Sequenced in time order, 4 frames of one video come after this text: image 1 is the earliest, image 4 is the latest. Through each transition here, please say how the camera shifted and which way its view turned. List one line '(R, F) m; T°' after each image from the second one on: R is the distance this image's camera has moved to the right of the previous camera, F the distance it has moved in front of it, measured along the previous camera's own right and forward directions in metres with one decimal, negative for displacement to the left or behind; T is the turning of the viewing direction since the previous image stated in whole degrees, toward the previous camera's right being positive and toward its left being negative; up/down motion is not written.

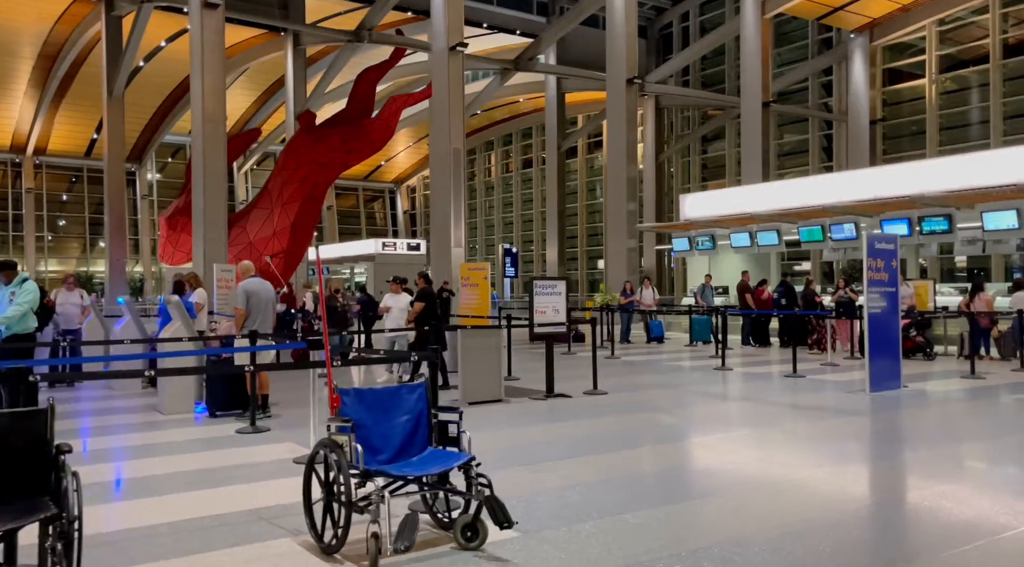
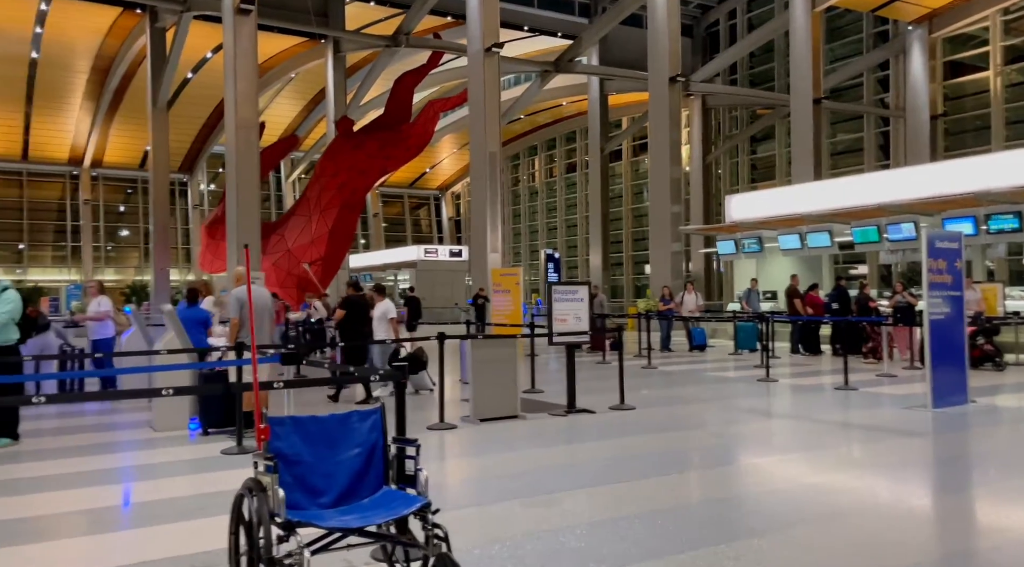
(+0.3, +0.7) m; -4°
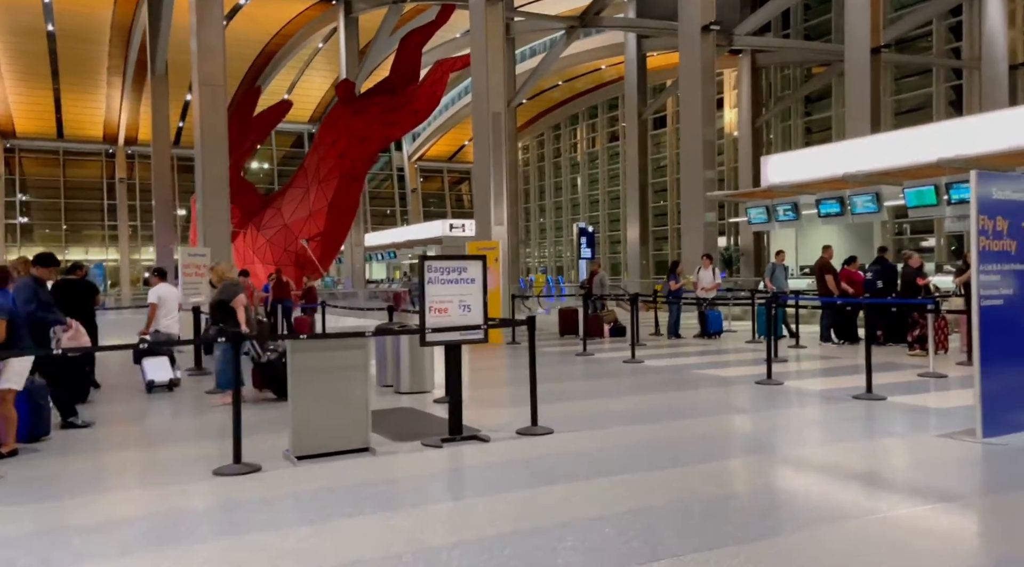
(+1.4, +2.3) m; -4°
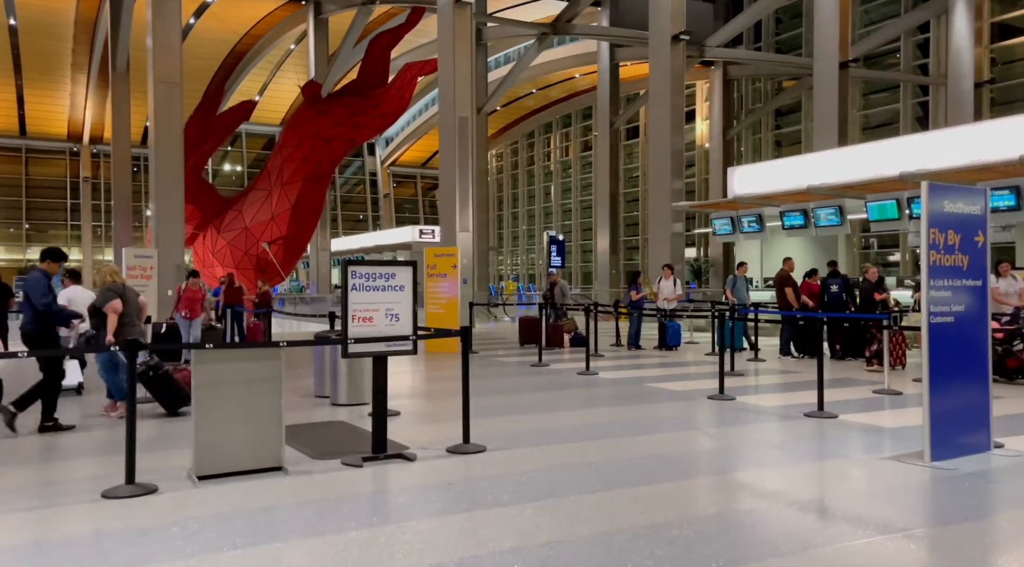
(+0.3, +0.3) m; +2°
